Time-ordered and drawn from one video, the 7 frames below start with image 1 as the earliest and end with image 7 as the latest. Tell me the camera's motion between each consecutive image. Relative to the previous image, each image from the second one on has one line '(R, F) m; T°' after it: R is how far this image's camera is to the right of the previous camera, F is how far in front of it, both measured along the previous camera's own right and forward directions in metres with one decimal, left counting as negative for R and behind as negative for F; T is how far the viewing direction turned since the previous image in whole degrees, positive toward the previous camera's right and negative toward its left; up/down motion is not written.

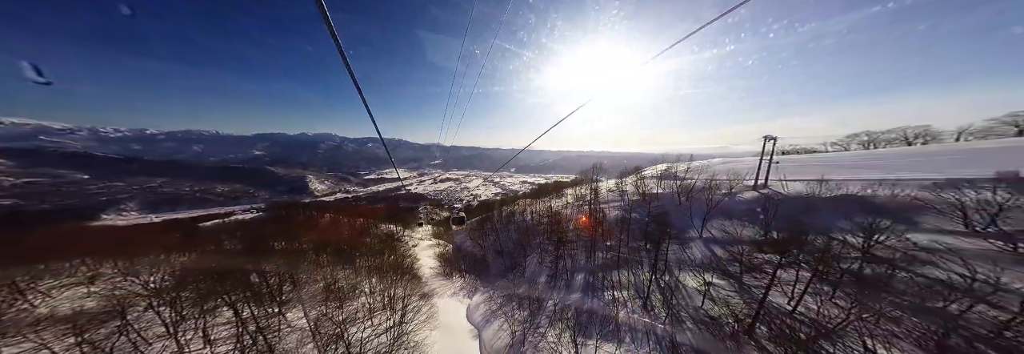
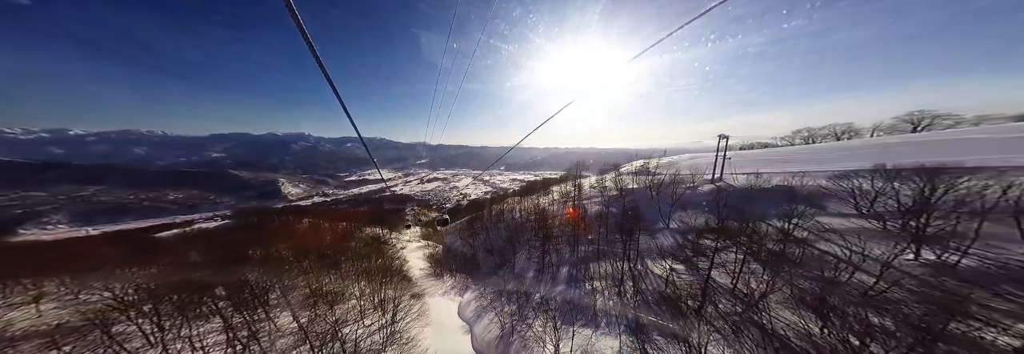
(+0.3, -1.1) m; +4°
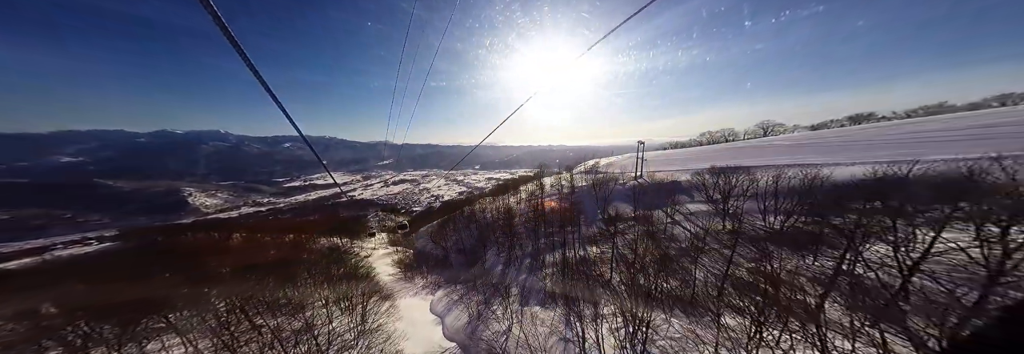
(+0.7, -2.9) m; +9°
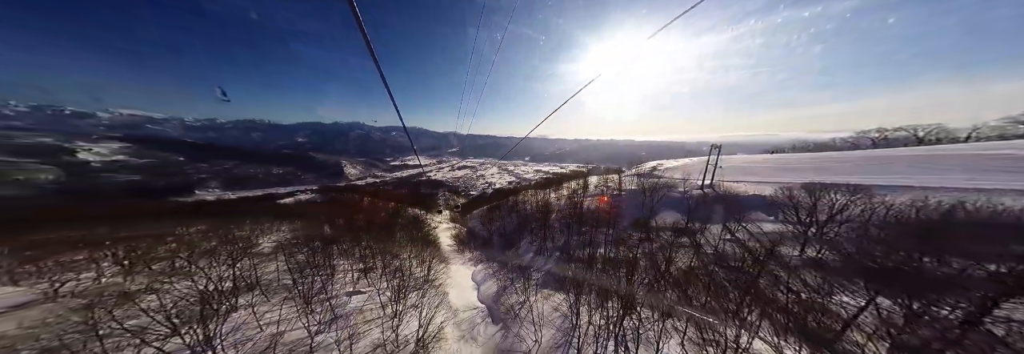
(+2.8, -1.3) m; -18°
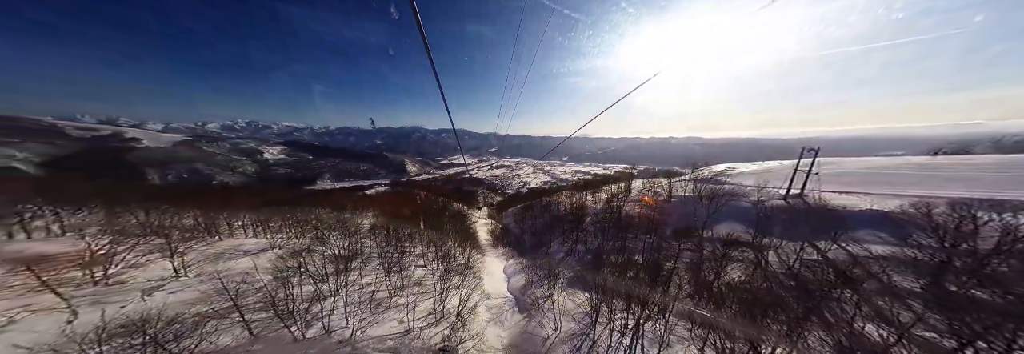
(+0.9, -0.8) m; -12°
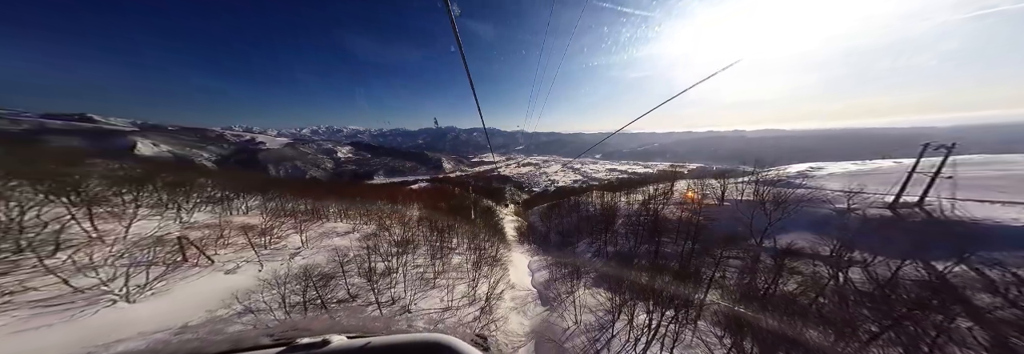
(+0.2, -0.8) m; -8°
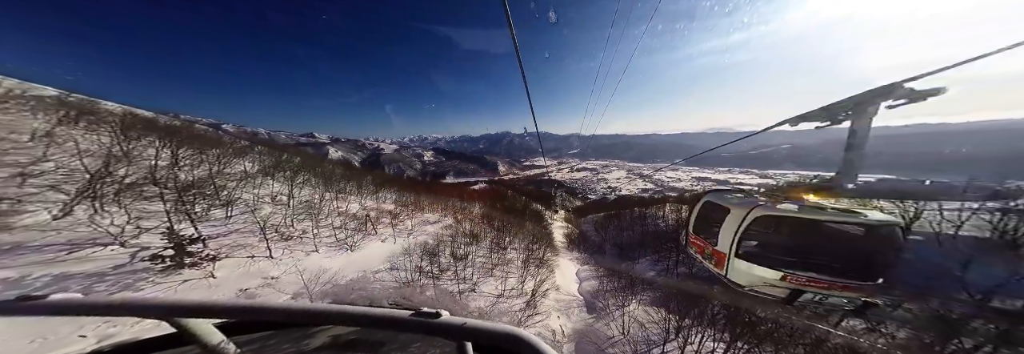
(-0.5, -1.1) m; -13°
